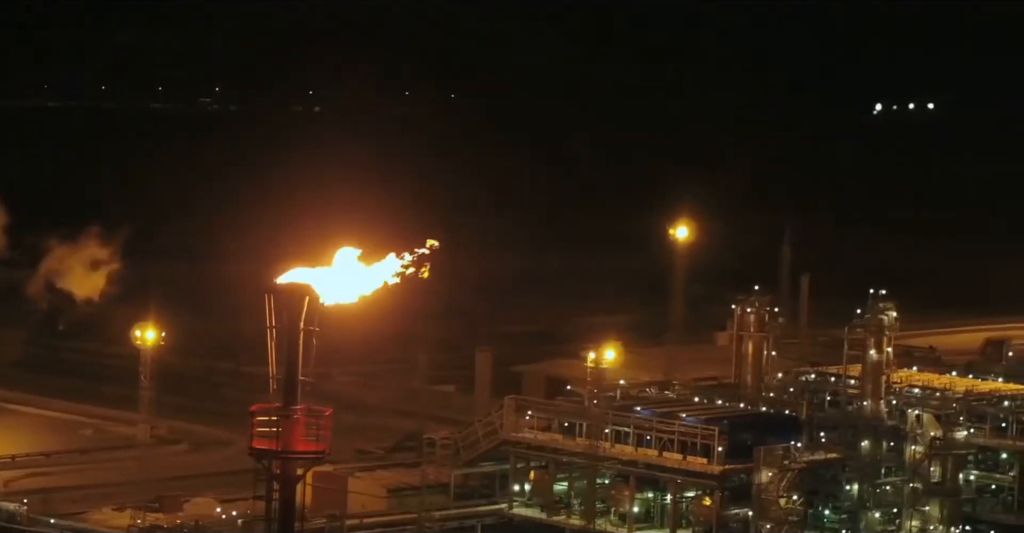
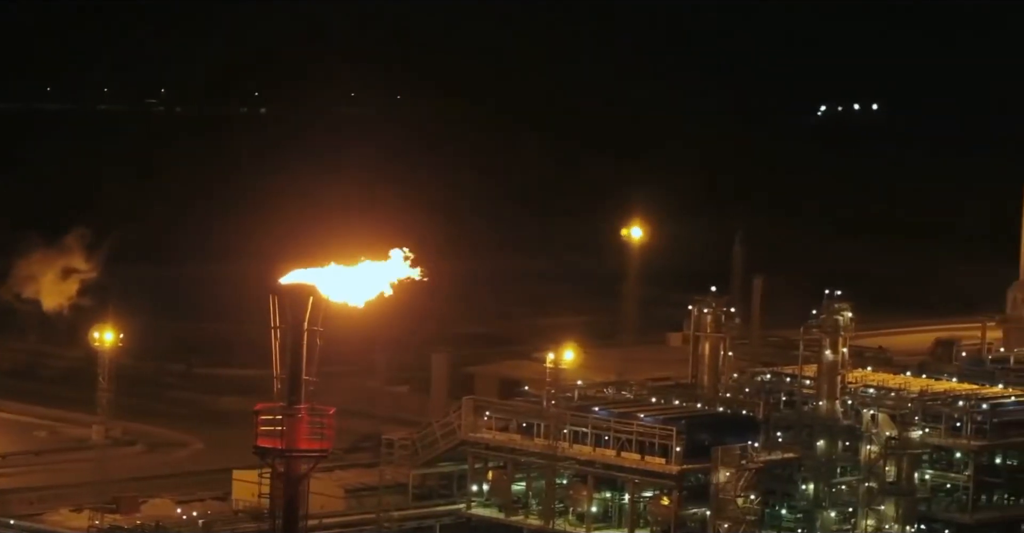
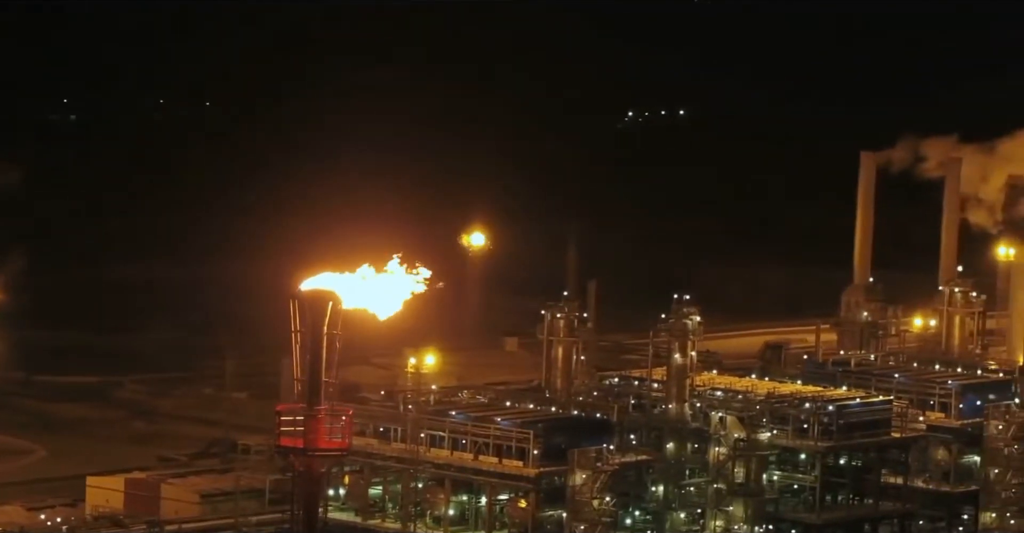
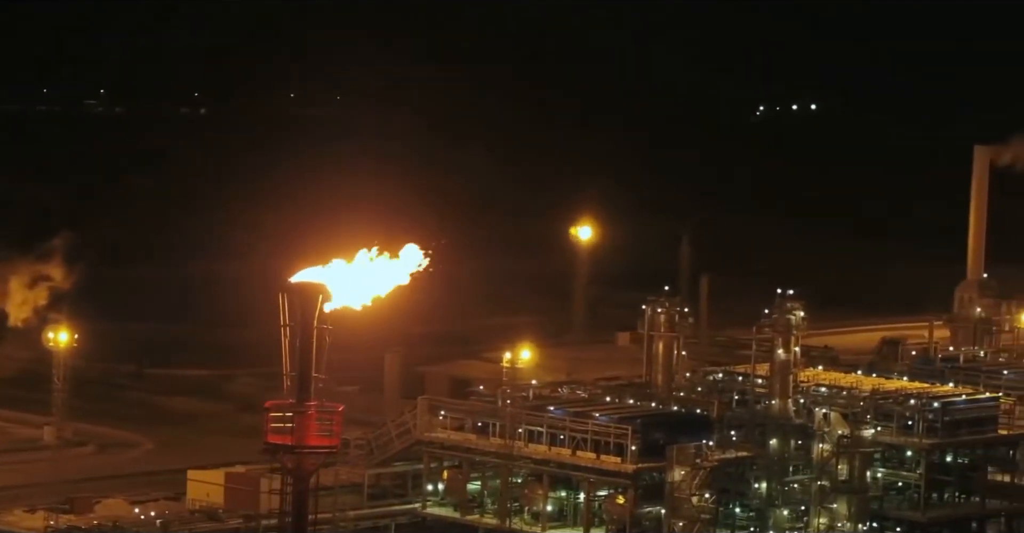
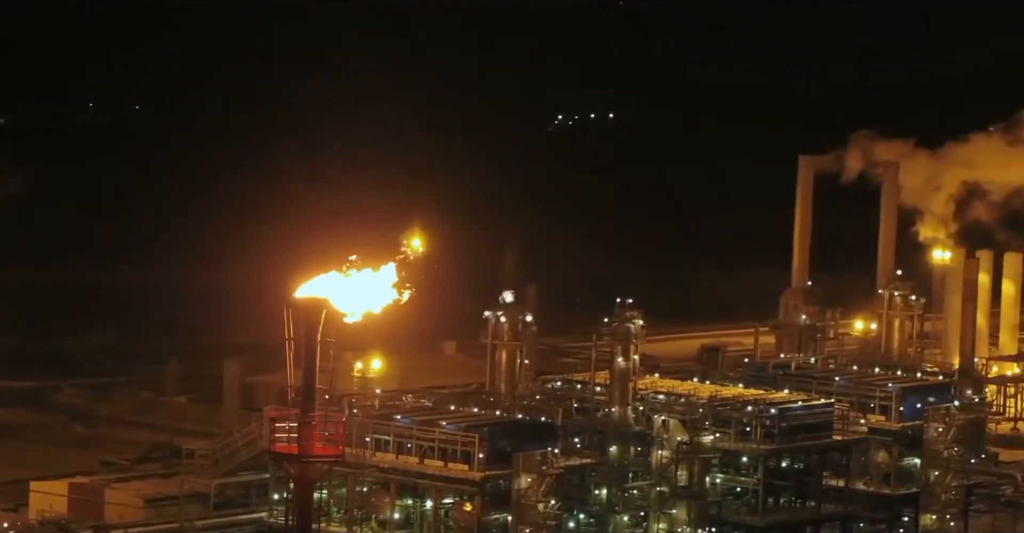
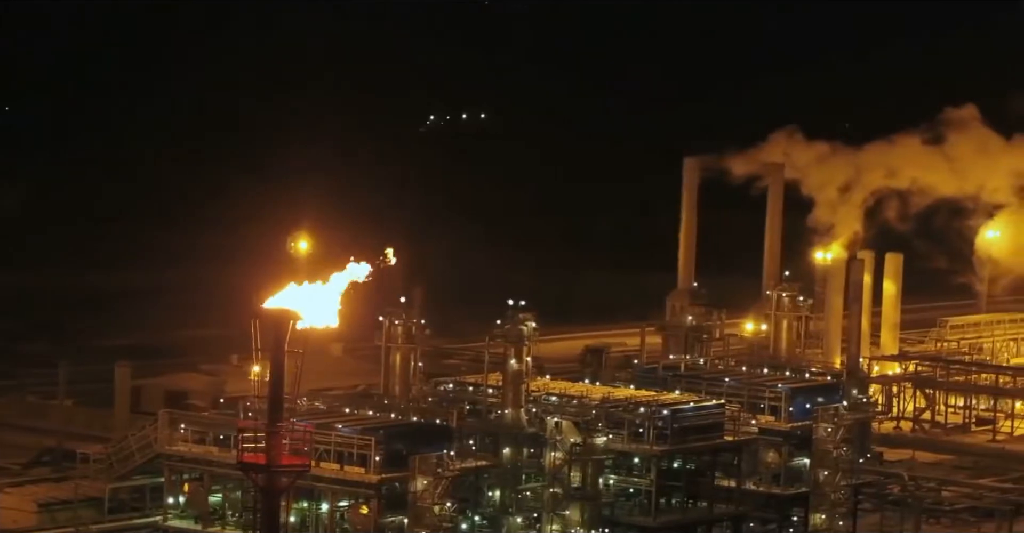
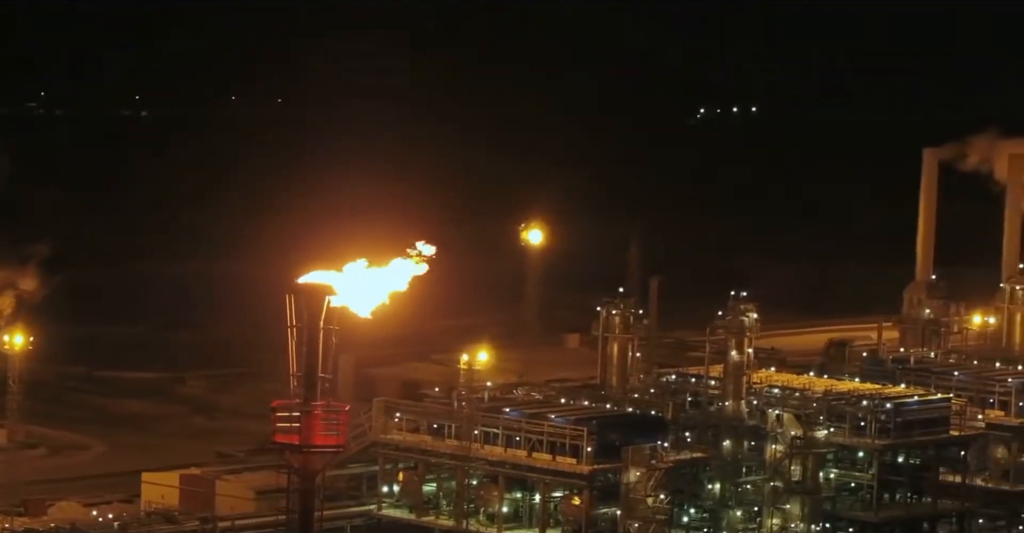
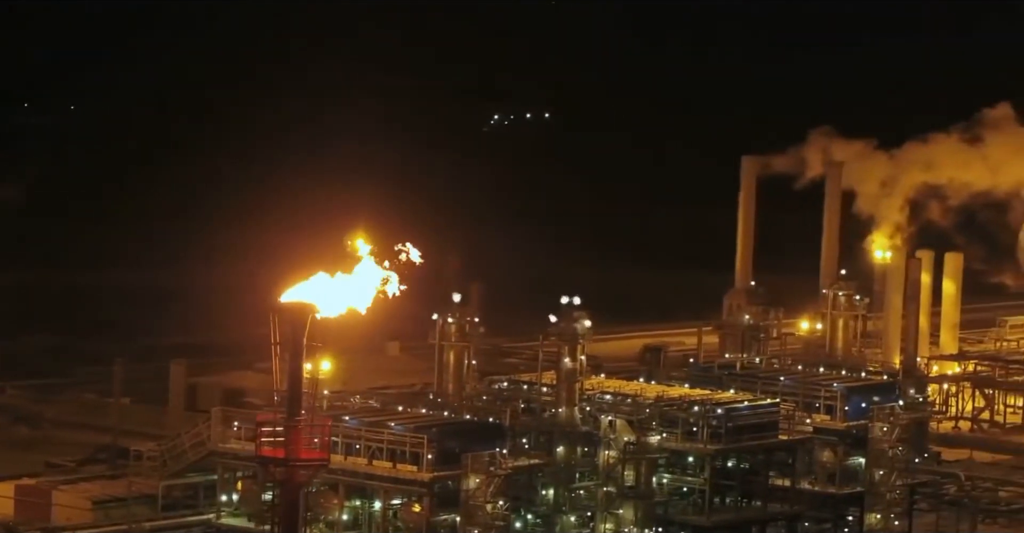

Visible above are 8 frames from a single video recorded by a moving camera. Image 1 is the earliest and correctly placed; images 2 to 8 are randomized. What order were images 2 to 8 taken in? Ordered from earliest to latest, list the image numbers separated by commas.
2, 4, 7, 3, 5, 8, 6
